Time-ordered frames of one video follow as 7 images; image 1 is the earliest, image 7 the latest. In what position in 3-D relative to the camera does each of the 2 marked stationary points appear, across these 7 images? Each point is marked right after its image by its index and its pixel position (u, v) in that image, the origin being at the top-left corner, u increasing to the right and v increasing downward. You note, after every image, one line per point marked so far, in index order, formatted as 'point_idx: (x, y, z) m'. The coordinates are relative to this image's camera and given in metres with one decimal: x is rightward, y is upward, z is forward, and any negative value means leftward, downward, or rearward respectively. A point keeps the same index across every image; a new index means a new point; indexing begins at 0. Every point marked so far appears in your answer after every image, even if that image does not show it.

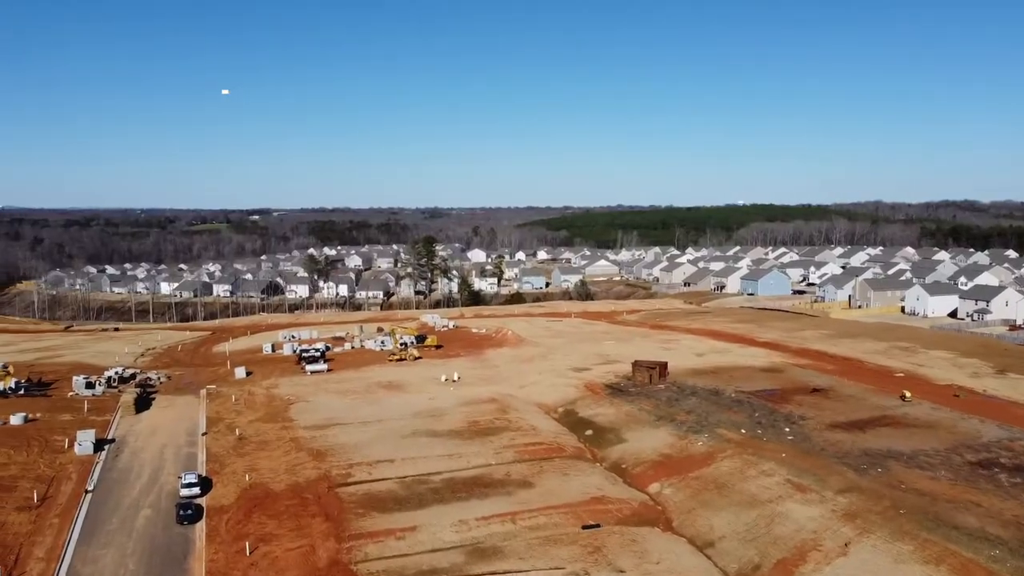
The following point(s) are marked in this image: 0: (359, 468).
0: (-3.6, -4.2, +19.2) m
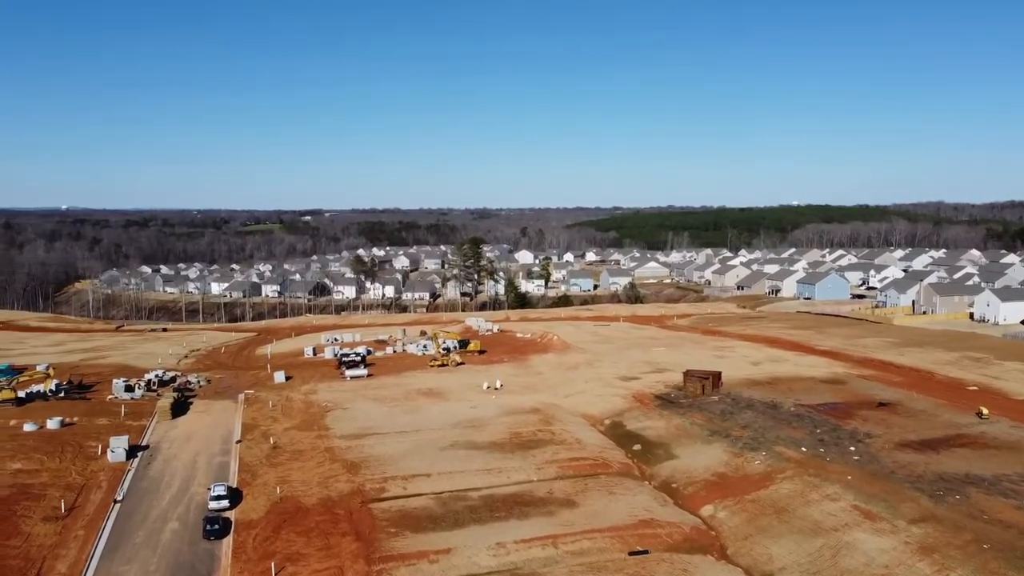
0: (-2.7, -4.4, +18.3) m
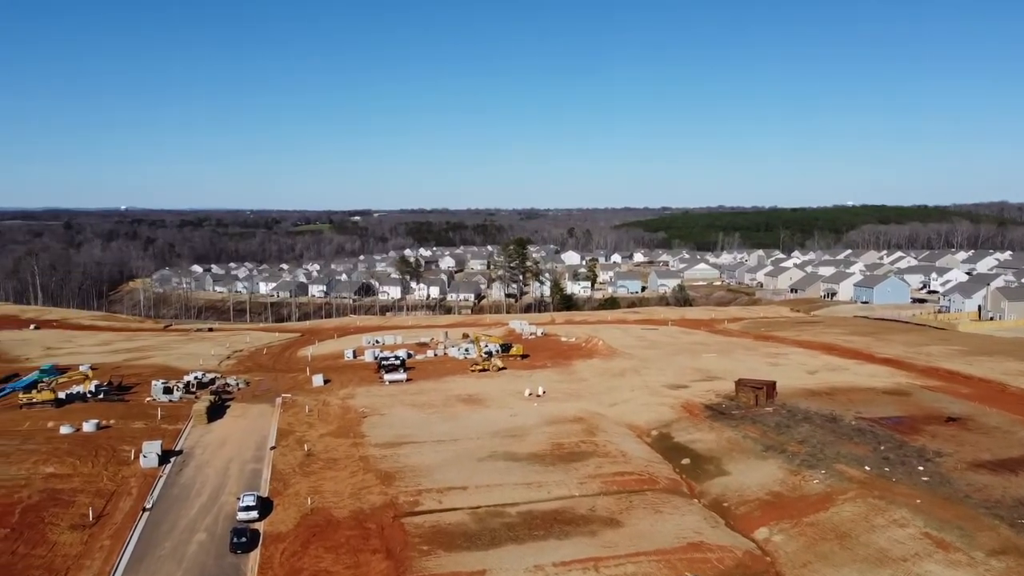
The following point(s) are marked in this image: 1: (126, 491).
0: (-1.8, -4.4, +17.5) m
1: (-8.5, -4.5, +18.0) m
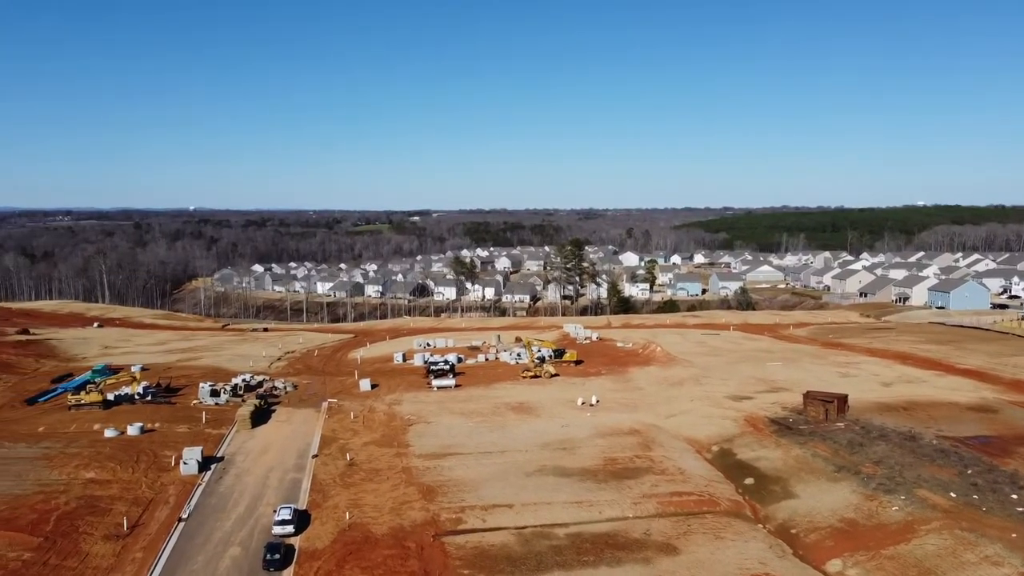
0: (-0.8, -4.6, +16.5) m
1: (-7.5, -4.6, +17.5) m
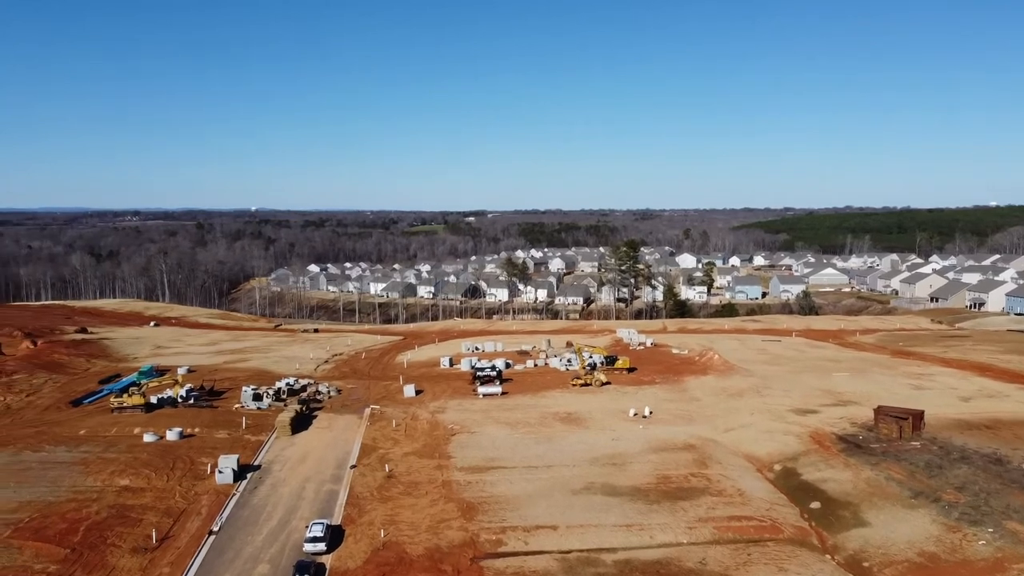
0: (0.0, -4.7, +15.5) m
1: (-6.6, -4.6, +17.0) m
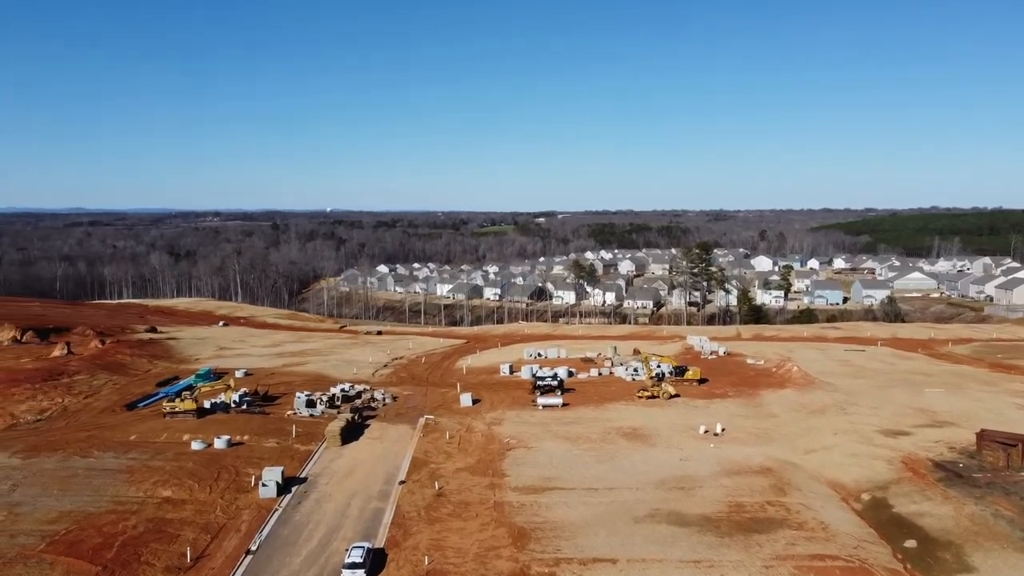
0: (+1.0, -4.8, +14.1) m
1: (-5.5, -4.7, +16.2) m
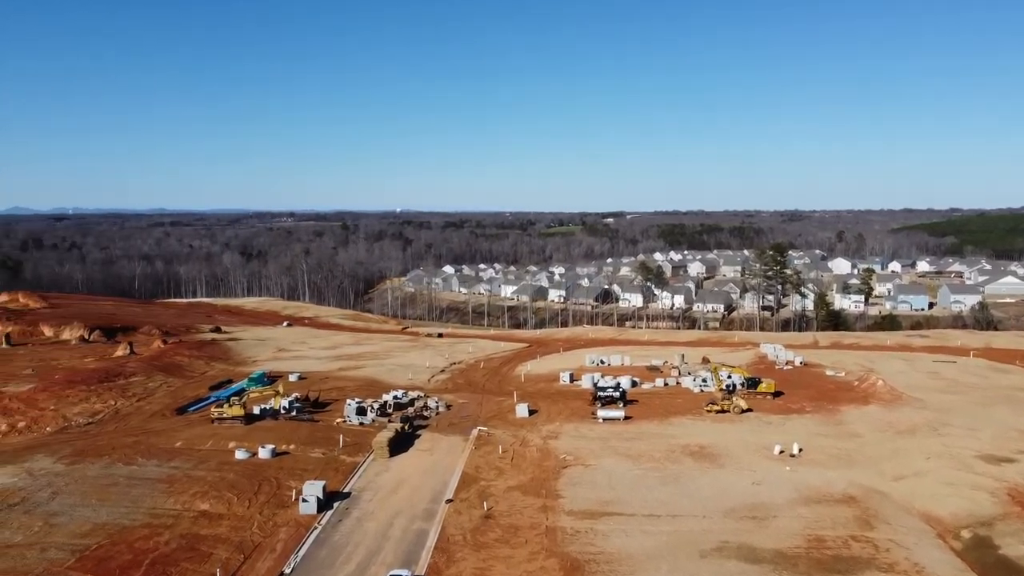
0: (+1.7, -5.0, +12.7) m
1: (-4.5, -4.8, +15.2) m
